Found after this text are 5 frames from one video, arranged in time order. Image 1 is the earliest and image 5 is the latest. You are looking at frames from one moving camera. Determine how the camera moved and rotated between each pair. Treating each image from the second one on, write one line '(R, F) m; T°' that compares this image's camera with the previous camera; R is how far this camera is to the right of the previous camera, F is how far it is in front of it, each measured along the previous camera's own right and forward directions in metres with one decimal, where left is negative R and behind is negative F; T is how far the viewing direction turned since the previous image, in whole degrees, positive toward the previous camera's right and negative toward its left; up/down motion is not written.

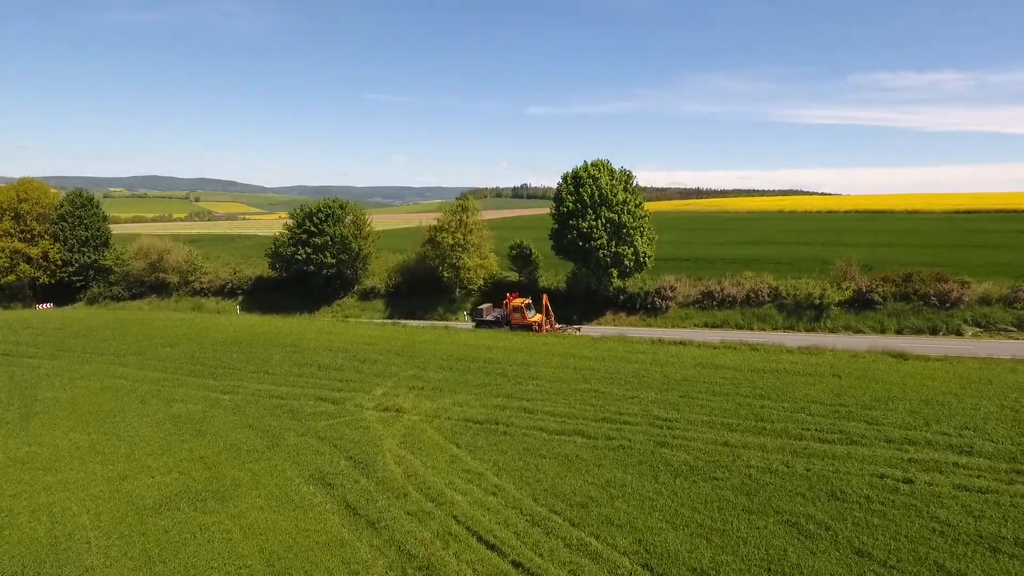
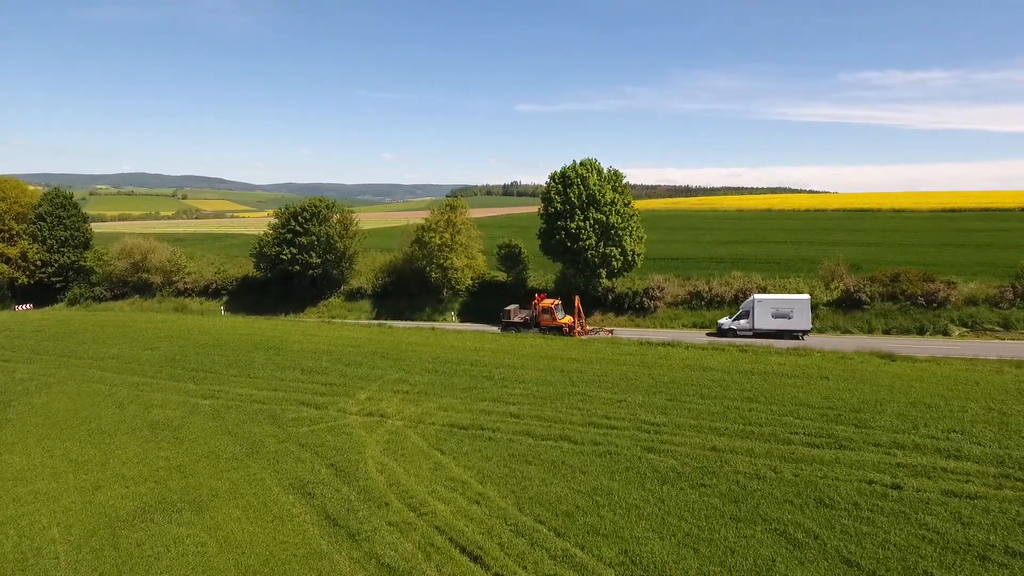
(+0.2, +0.3) m; +1°
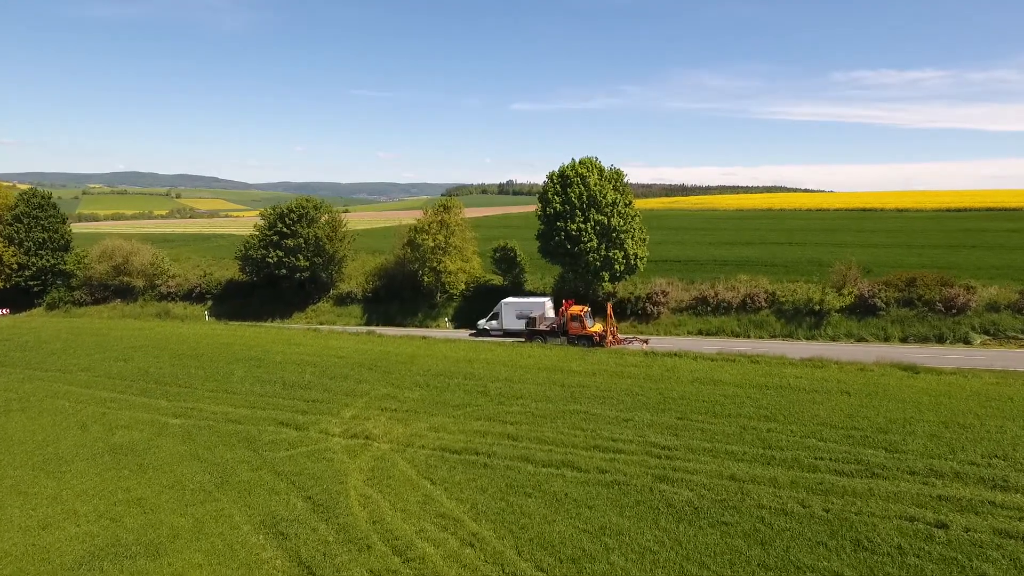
(0.0, +1.7) m; 0°
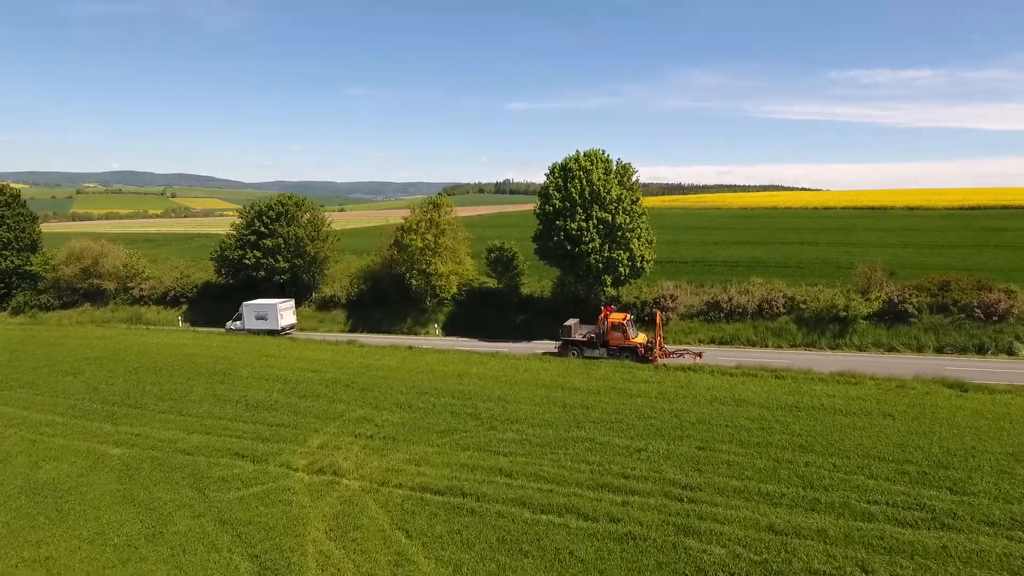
(+0.1, +2.8) m; 0°
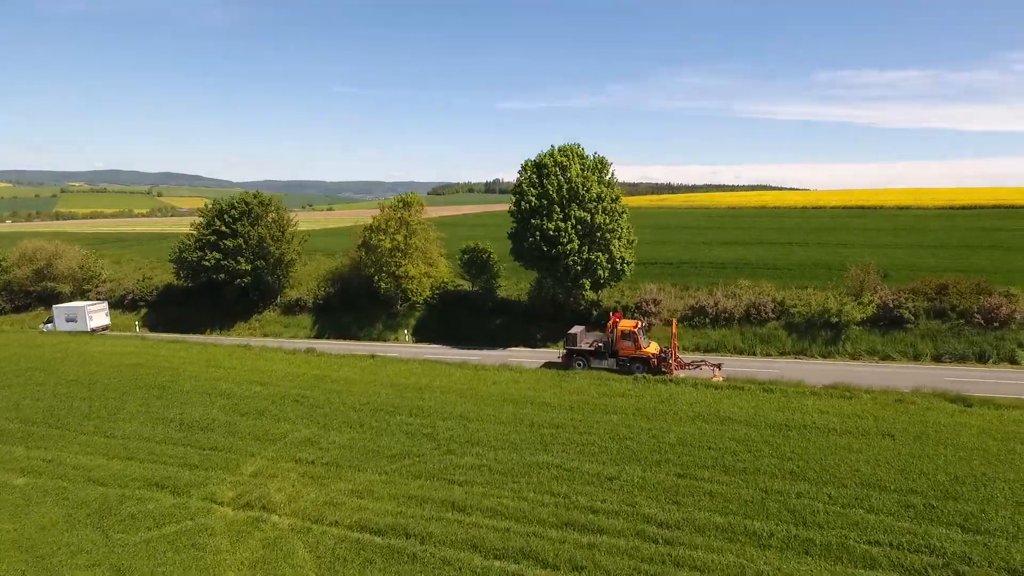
(+0.8, +1.9) m; +1°
